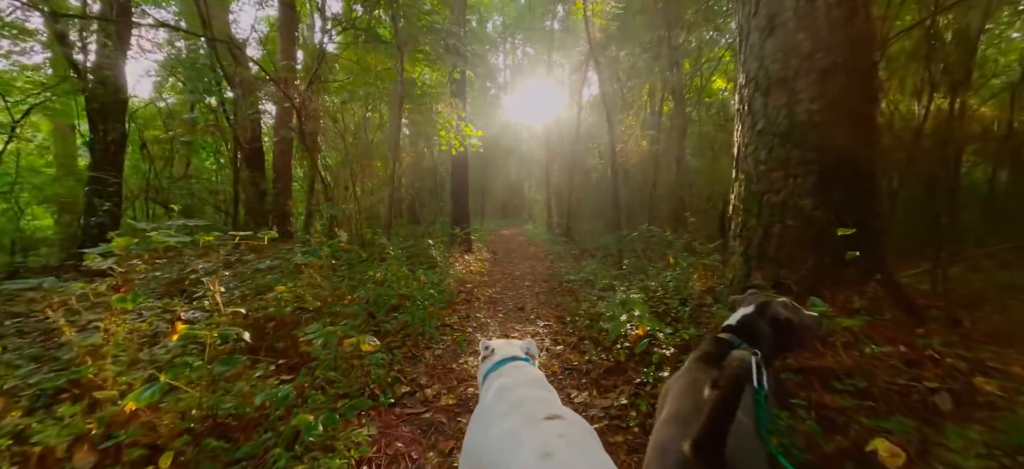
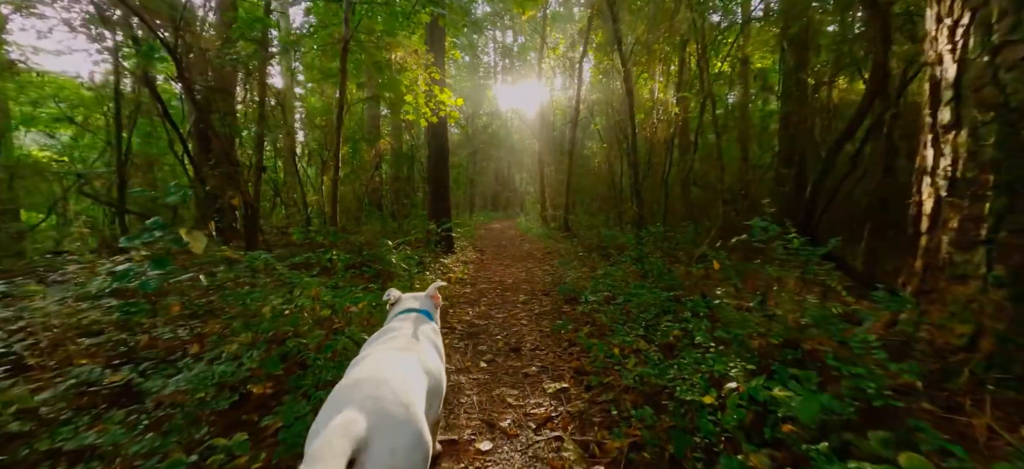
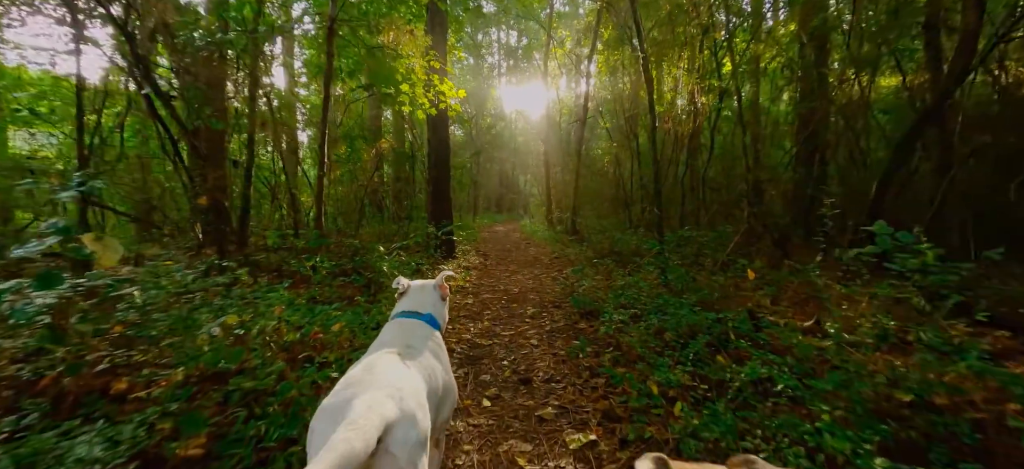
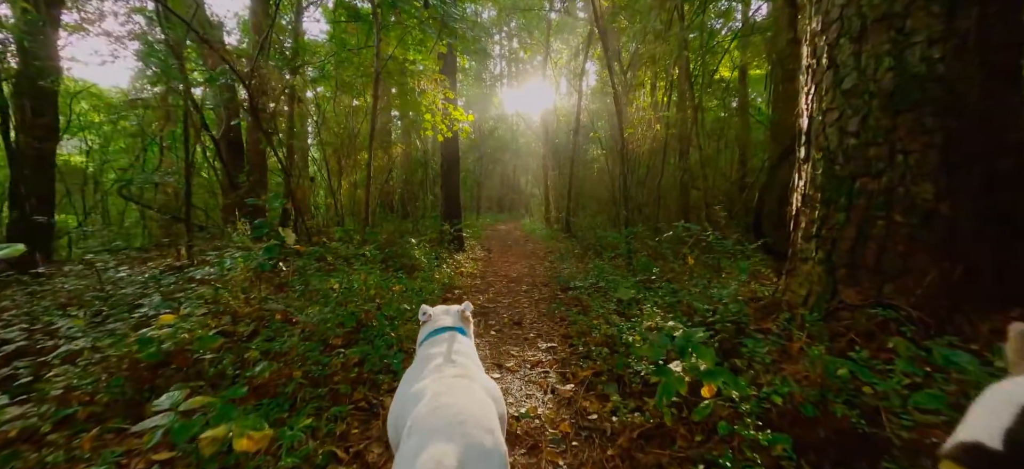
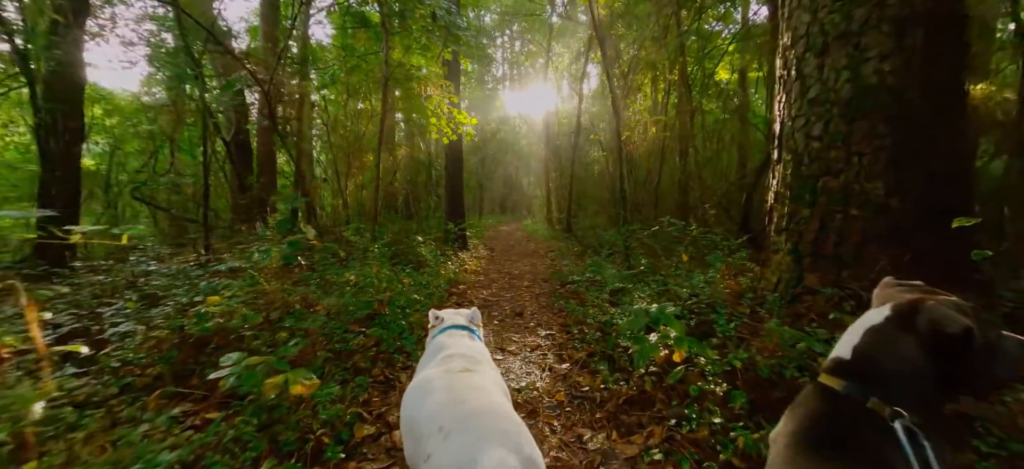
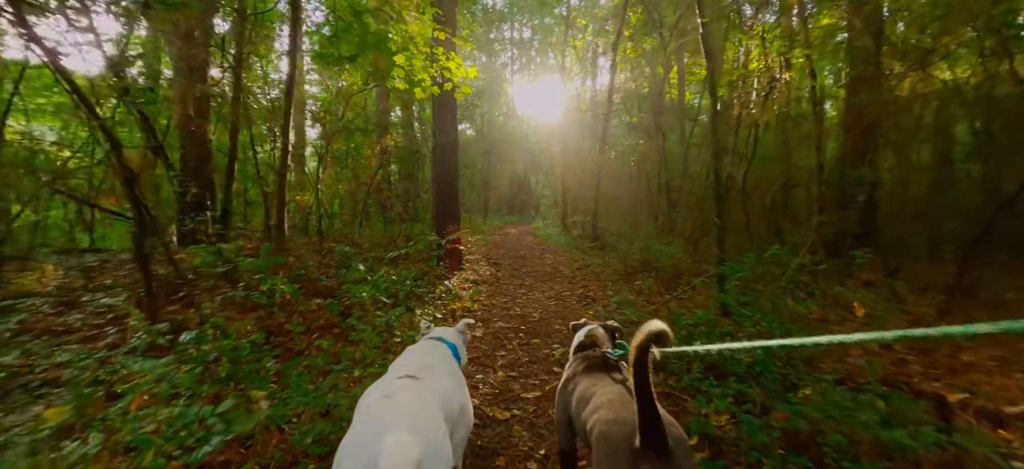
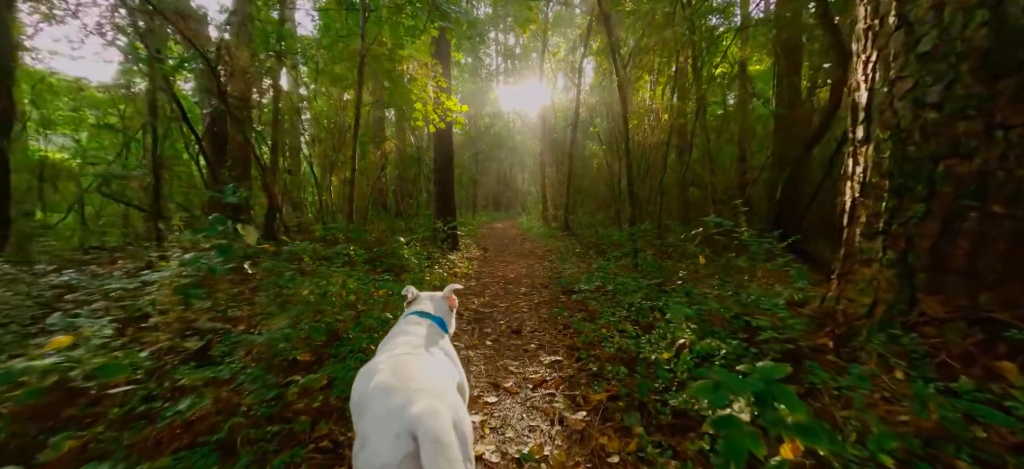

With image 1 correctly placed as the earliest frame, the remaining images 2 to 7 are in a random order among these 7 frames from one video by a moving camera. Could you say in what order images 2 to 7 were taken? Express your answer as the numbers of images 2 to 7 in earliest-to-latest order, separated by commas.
5, 4, 7, 2, 3, 6
